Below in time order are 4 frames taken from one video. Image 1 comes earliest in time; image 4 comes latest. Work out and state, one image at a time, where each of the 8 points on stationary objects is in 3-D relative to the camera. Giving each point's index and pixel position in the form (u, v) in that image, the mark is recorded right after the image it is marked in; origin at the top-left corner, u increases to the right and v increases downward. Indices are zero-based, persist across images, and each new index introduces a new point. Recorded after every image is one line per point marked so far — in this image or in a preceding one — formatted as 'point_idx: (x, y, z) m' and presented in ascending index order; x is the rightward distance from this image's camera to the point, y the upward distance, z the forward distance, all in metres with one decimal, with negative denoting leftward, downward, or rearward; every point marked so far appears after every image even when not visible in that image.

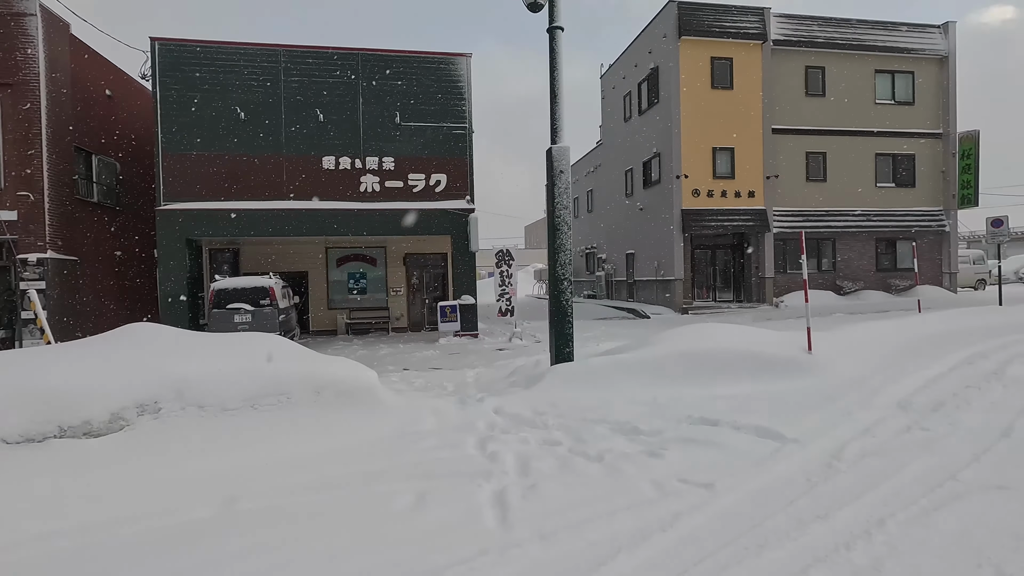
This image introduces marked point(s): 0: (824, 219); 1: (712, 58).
0: (+10.4, +2.3, +17.8) m
1: (+6.3, +7.3, +16.9) m
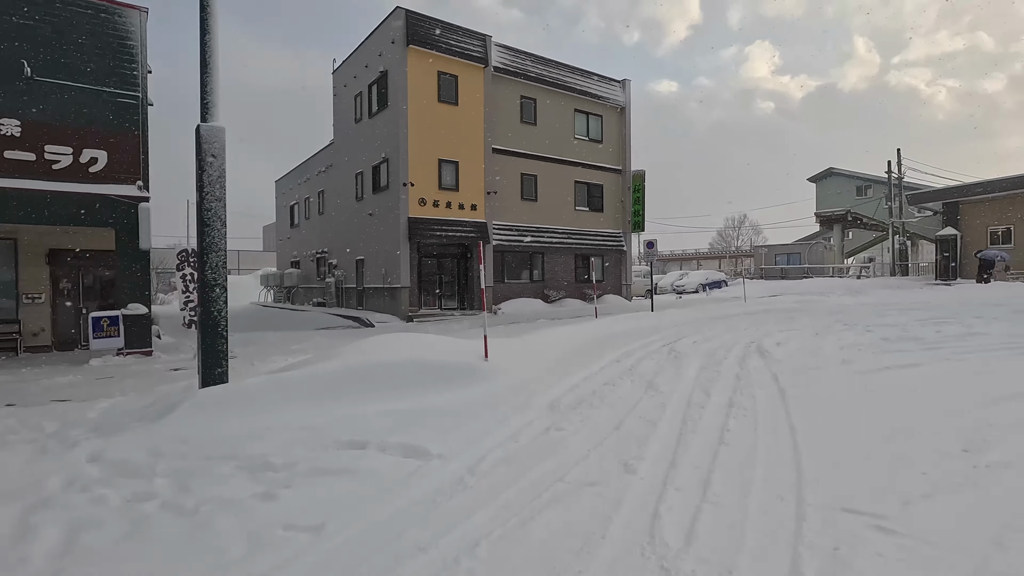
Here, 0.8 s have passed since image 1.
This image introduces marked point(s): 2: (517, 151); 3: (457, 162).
0: (+0.9, +2.0, +19.9) m
1: (-2.4, +7.0, +17.4) m
2: (+0.2, +5.0, +19.6) m
3: (-1.8, +4.2, +17.8) m
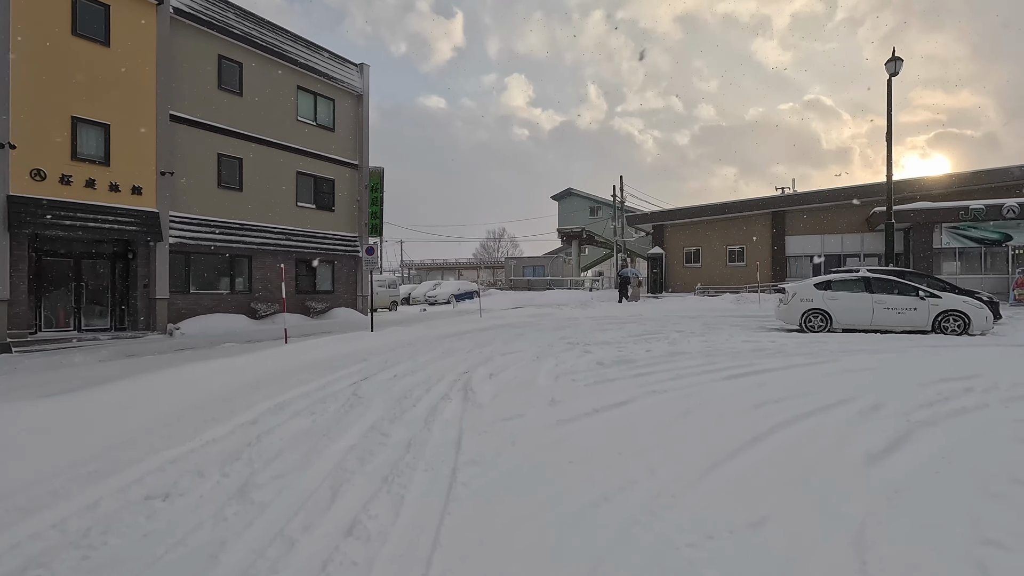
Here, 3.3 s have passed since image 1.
0: (-8.1, +1.6, +15.8) m
1: (-10.0, +6.7, +12.2) m
2: (-8.6, +4.7, +15.3) m
3: (-9.7, +3.9, +12.8) m
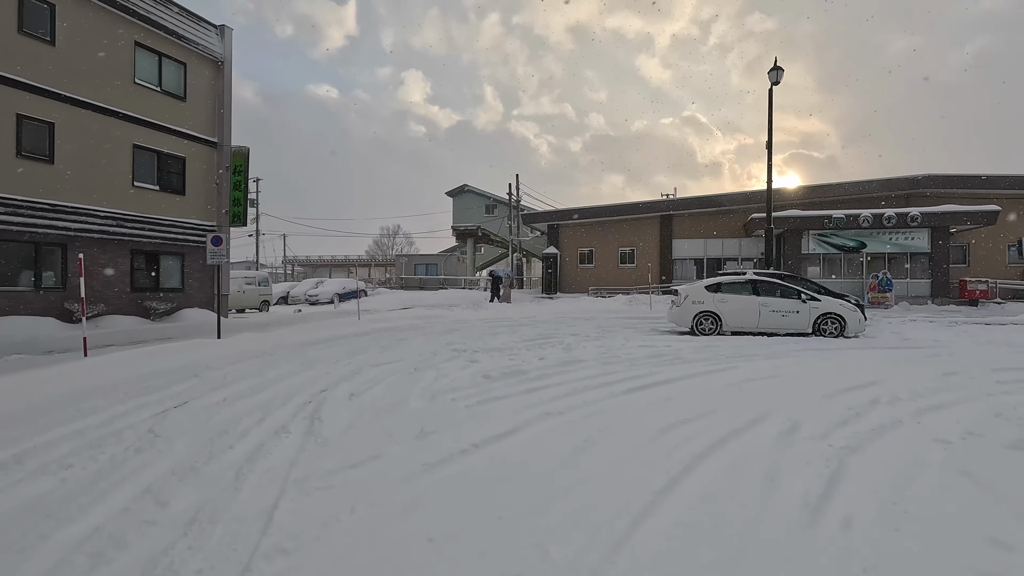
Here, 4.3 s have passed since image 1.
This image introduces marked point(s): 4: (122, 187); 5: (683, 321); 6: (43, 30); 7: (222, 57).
0: (-11.1, +1.7, +12.7) m
1: (-12.2, +6.8, +8.8) m
2: (-11.4, +4.8, +12.1) m
3: (-12.0, +4.0, +9.5) m
4: (-10.6, +2.7, +14.5) m
5: (+3.8, -0.7, +11.8) m
6: (-11.2, +6.2, +12.8) m
7: (-9.4, +7.5, +17.4) m
